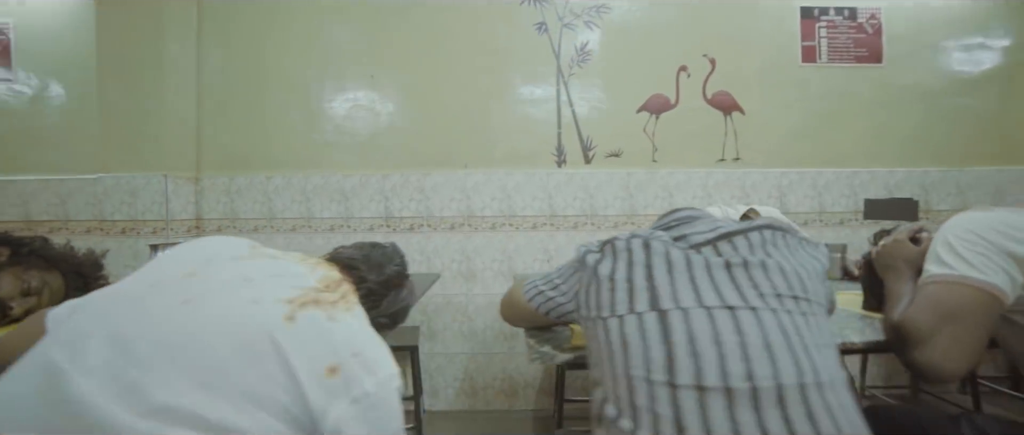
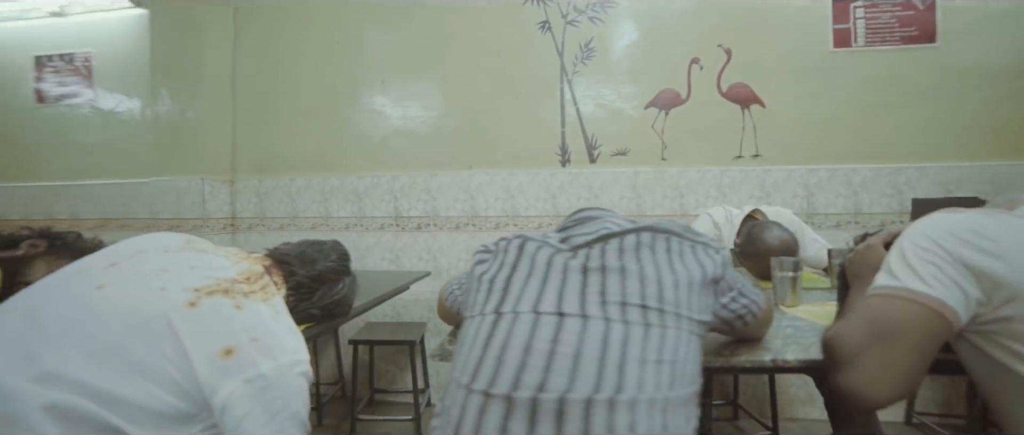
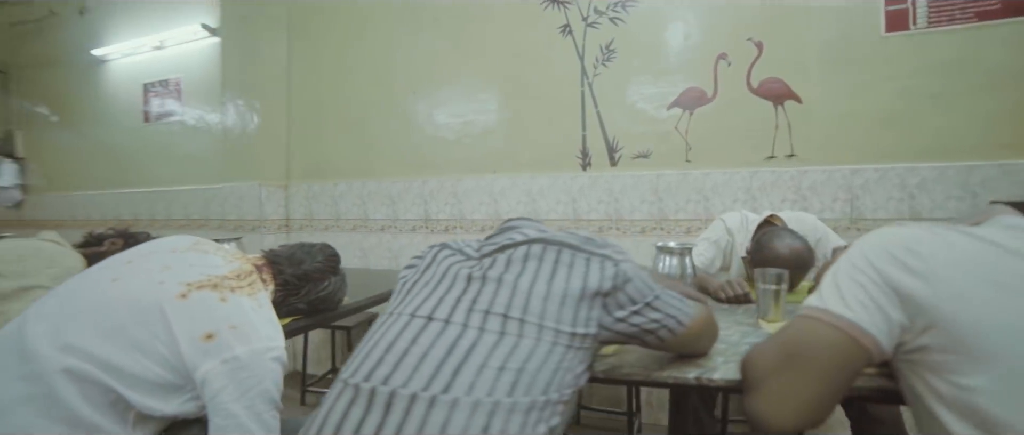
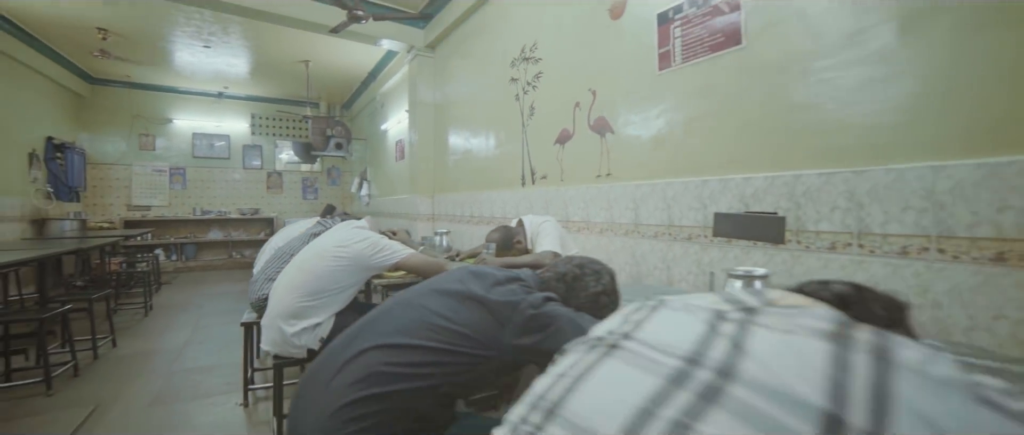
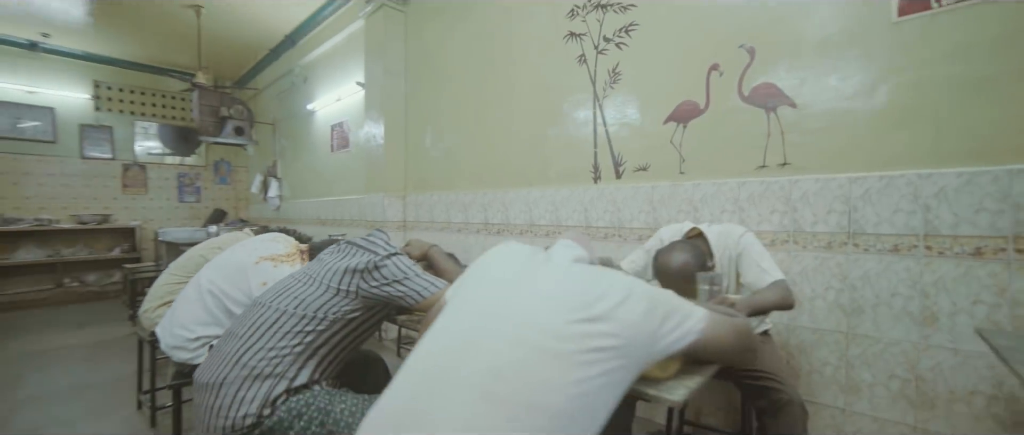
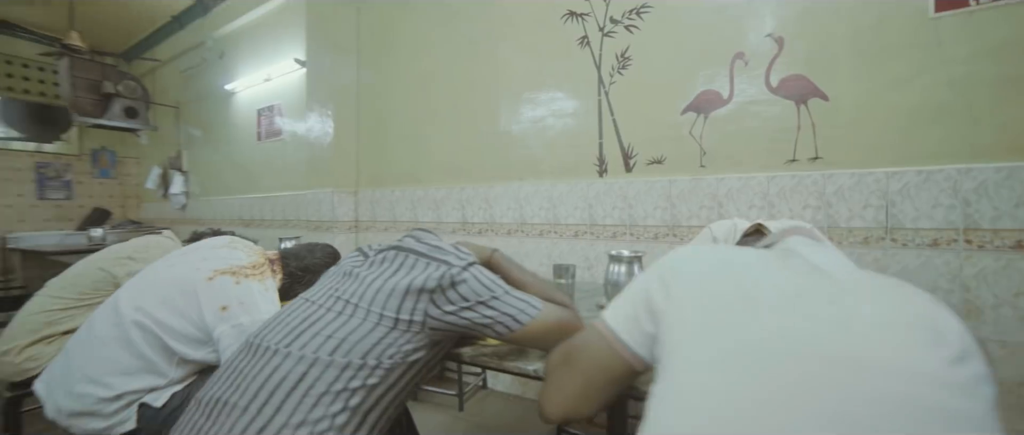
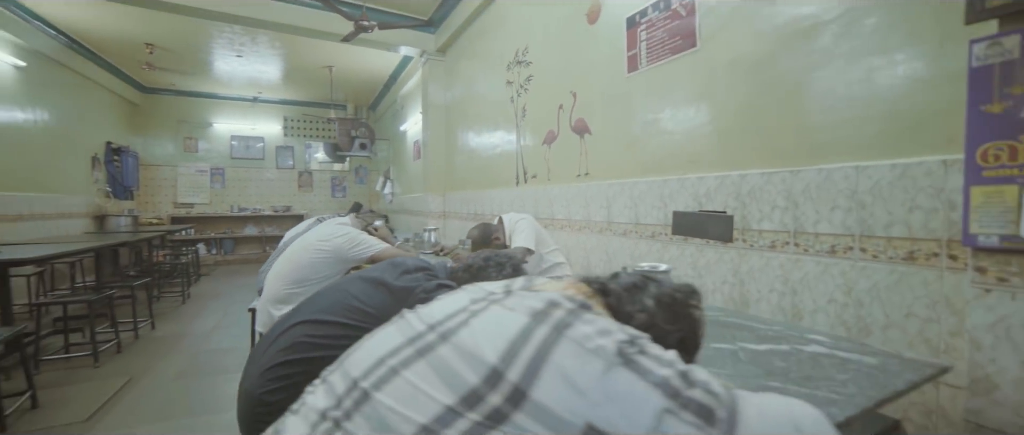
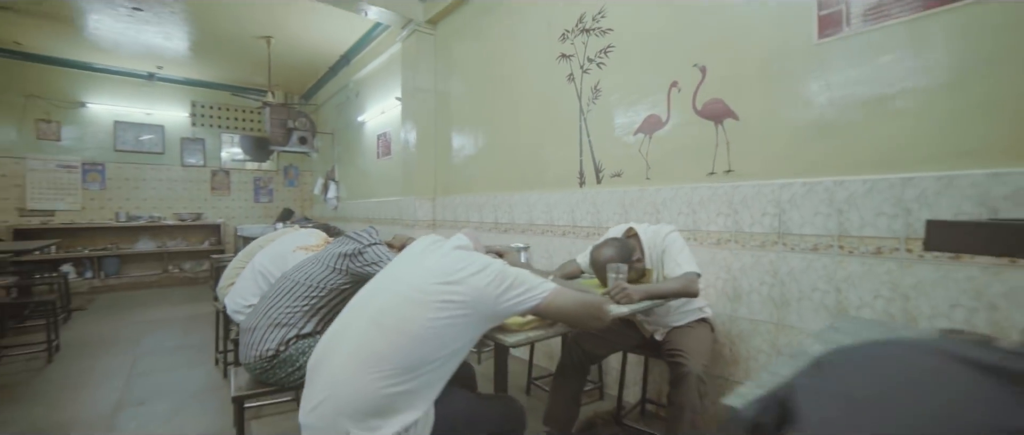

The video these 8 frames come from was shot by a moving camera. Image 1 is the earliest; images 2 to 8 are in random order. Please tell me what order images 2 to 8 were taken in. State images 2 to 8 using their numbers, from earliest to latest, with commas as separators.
2, 3, 6, 5, 8, 4, 7
